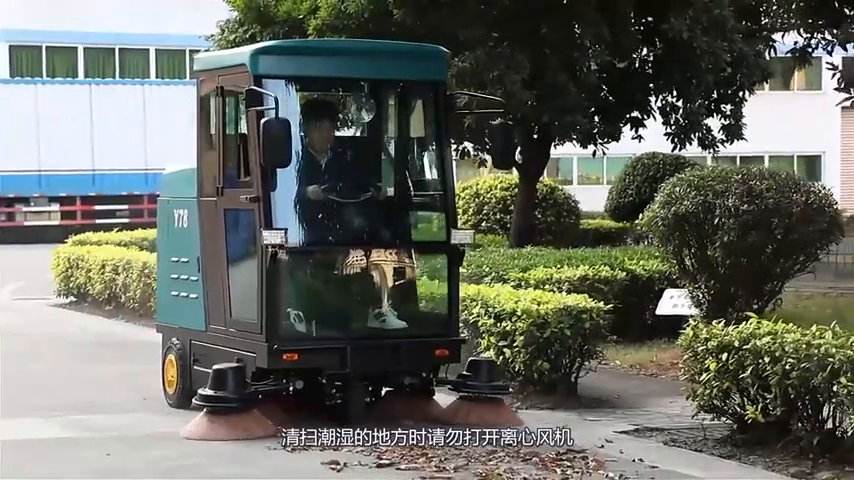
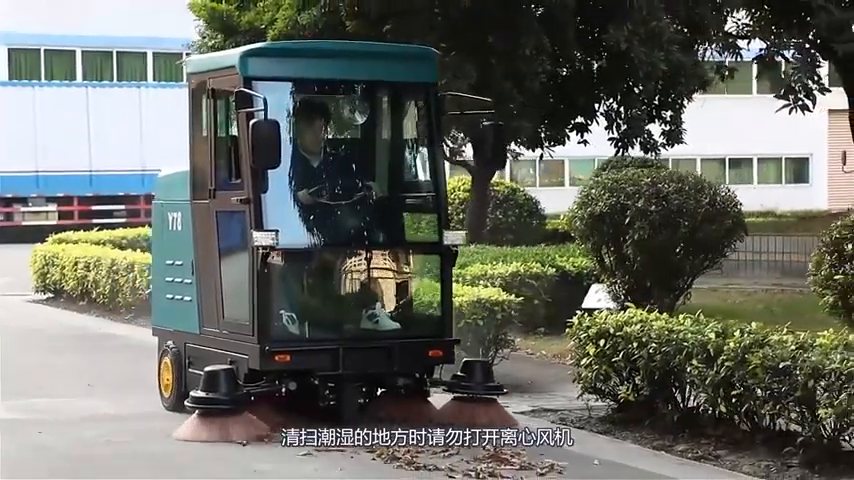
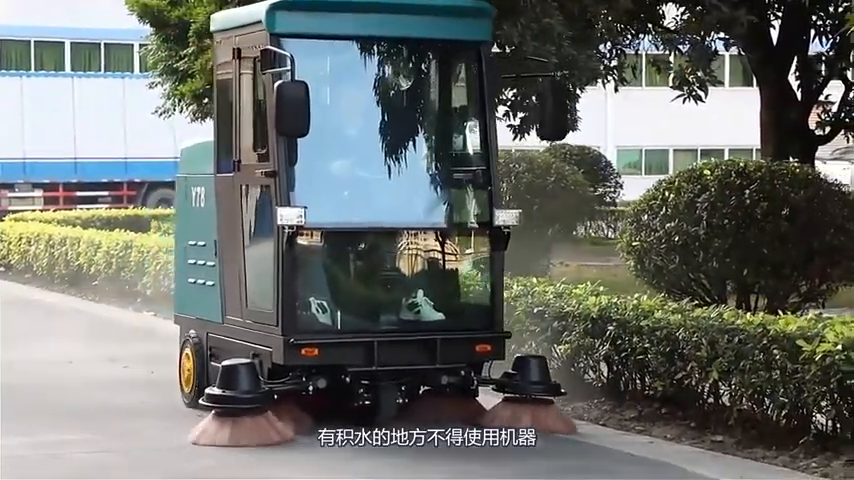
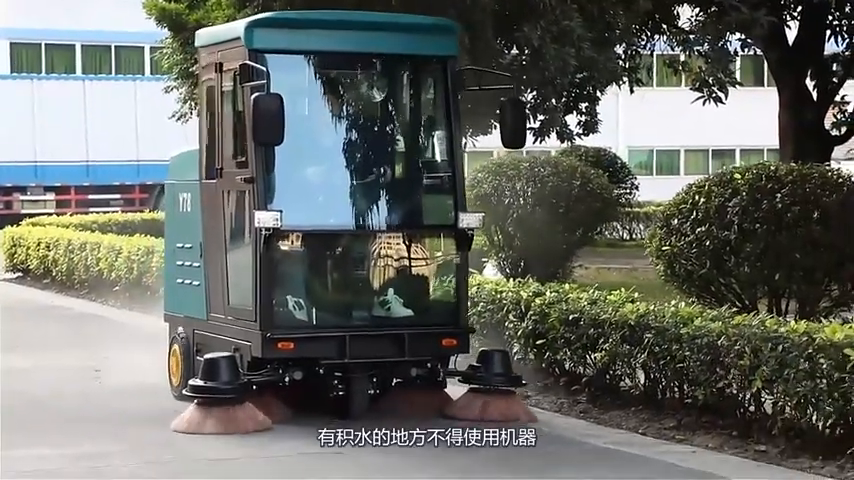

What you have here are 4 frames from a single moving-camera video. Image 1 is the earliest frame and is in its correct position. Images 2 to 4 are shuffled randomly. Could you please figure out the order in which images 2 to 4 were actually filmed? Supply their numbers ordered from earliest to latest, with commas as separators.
2, 4, 3
